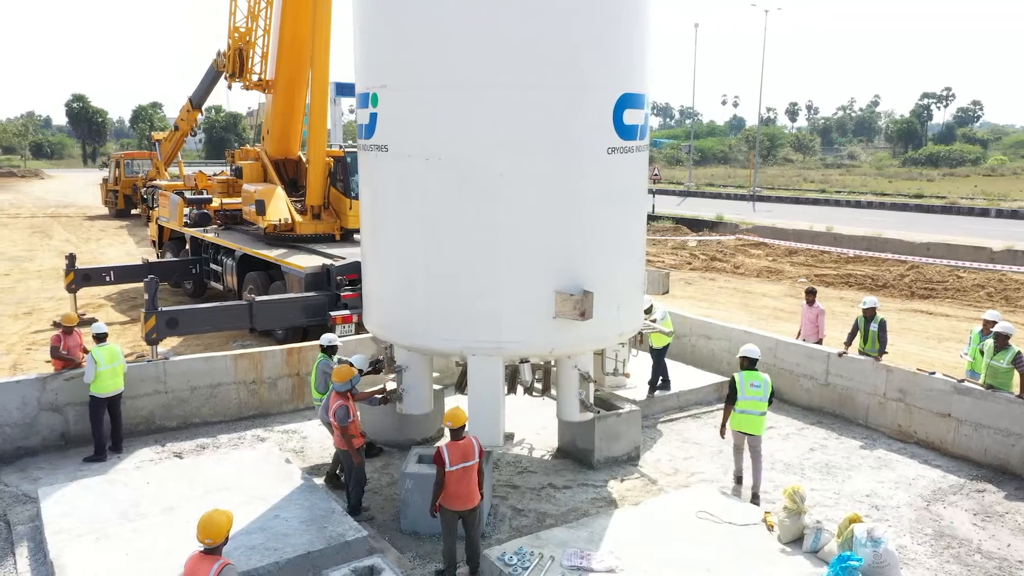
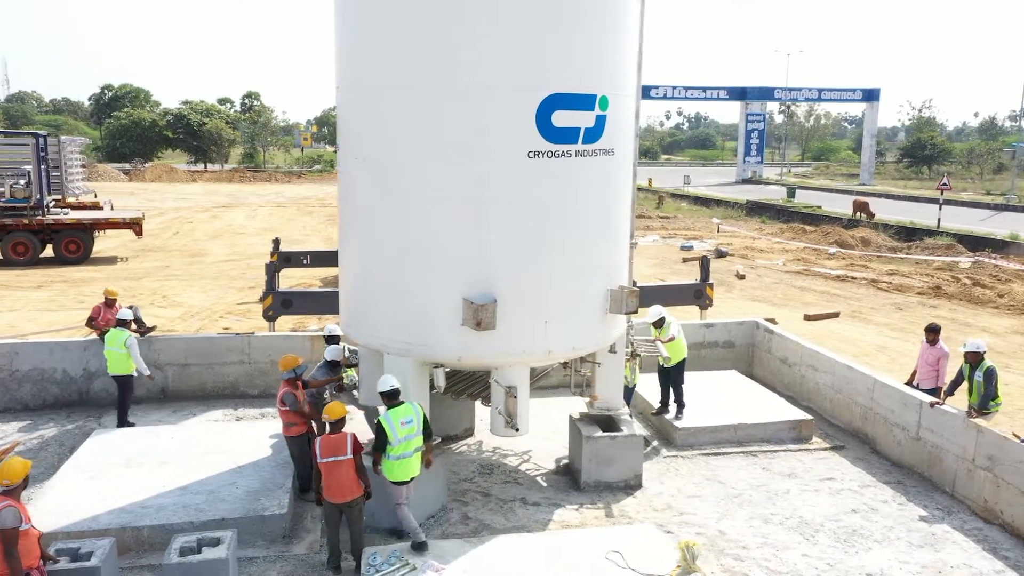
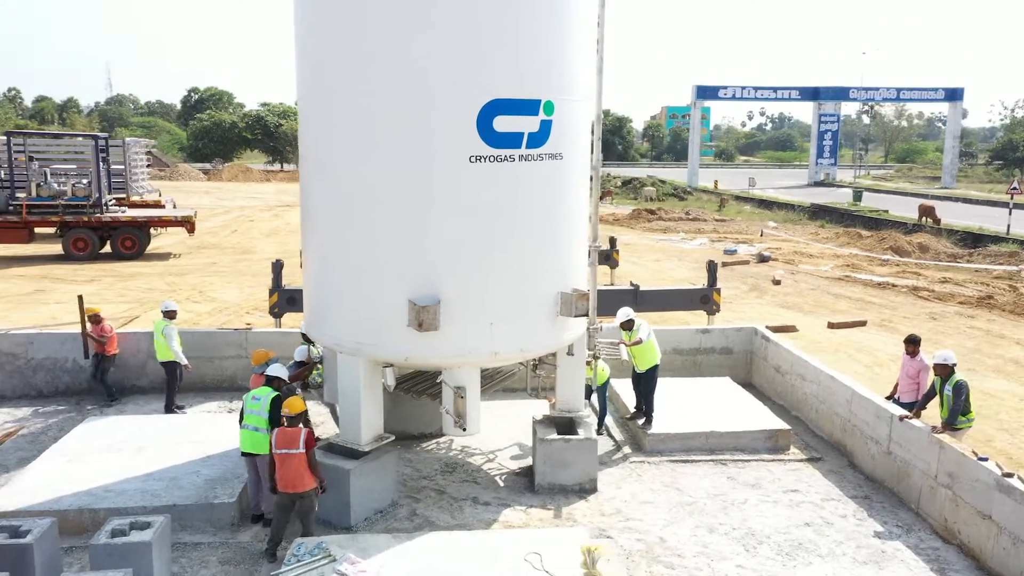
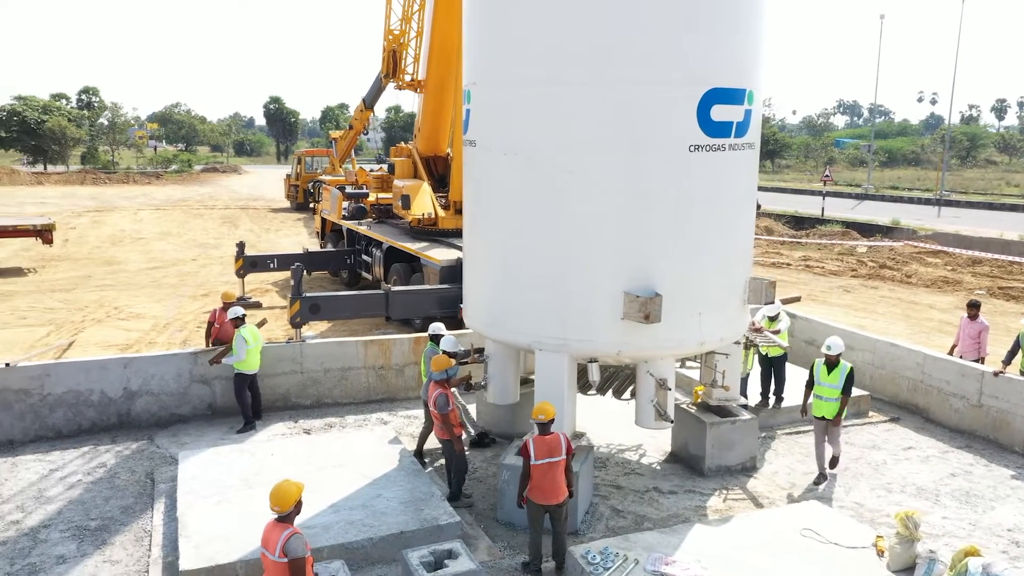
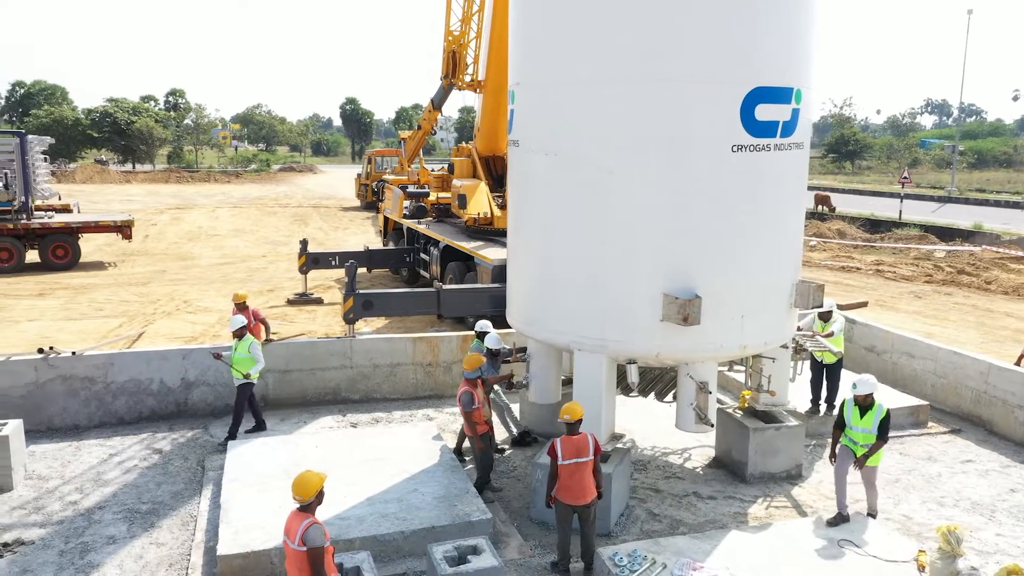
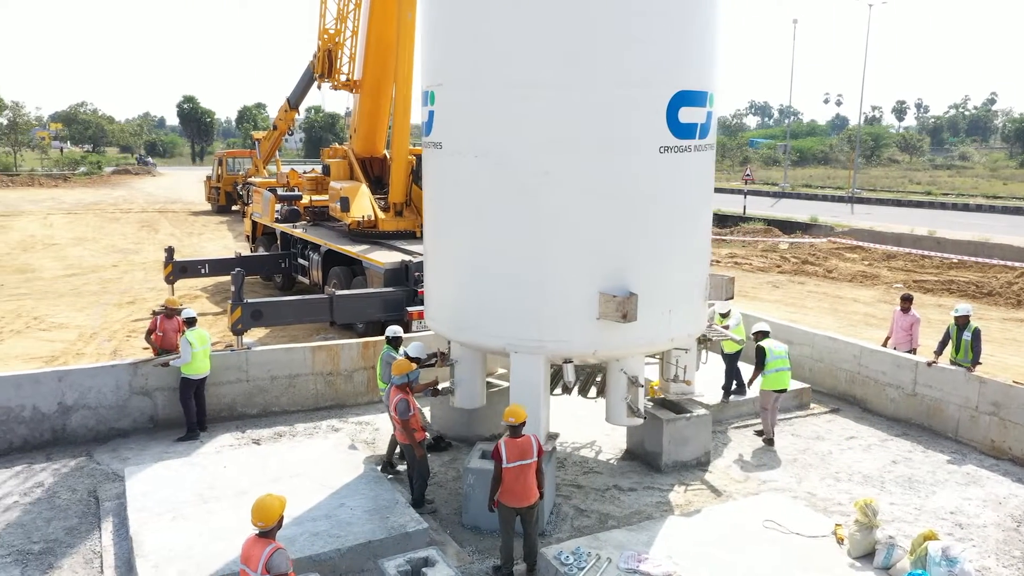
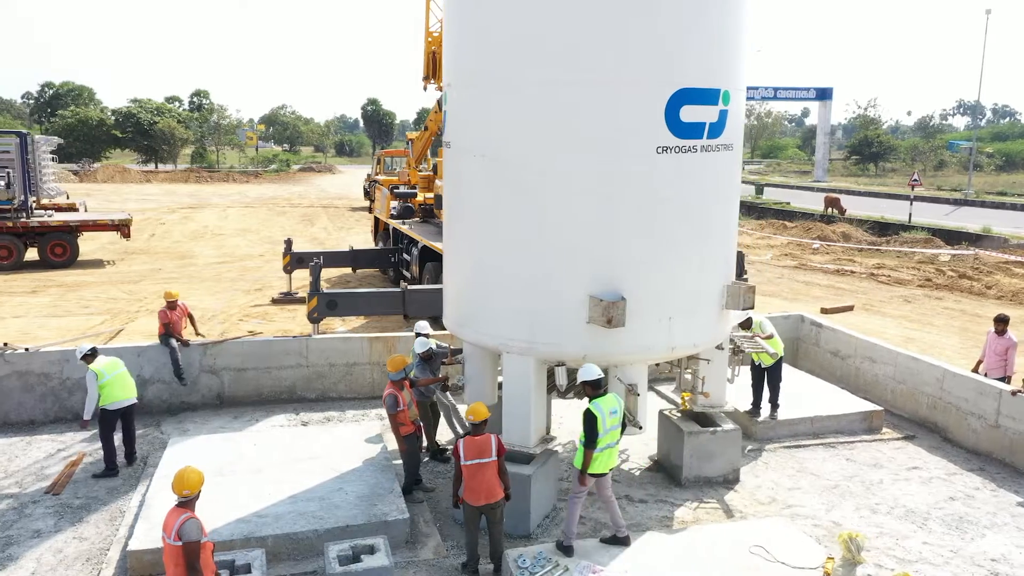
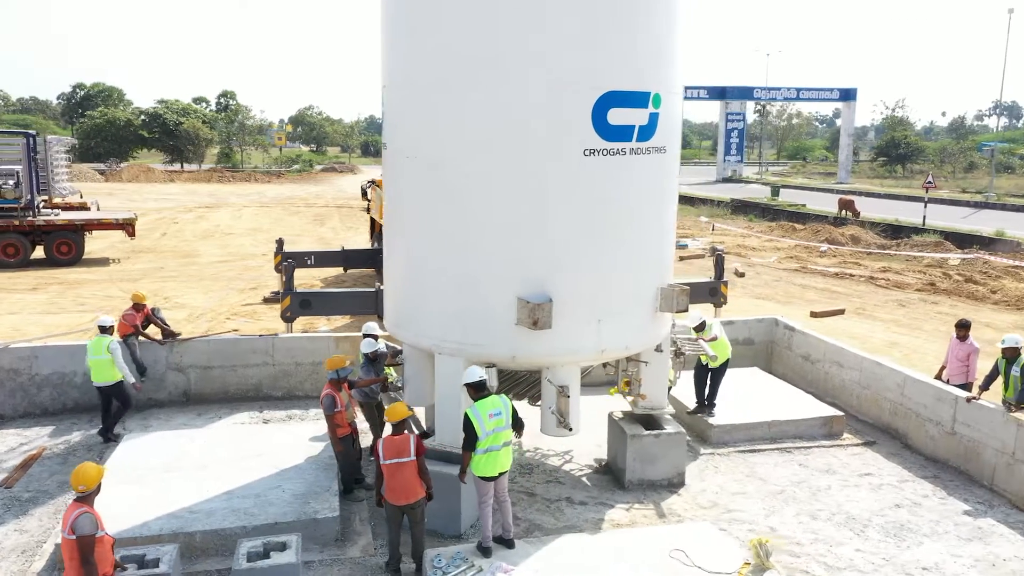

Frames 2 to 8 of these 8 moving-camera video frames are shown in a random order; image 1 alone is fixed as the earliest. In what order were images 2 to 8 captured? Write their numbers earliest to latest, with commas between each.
6, 4, 5, 7, 8, 2, 3
